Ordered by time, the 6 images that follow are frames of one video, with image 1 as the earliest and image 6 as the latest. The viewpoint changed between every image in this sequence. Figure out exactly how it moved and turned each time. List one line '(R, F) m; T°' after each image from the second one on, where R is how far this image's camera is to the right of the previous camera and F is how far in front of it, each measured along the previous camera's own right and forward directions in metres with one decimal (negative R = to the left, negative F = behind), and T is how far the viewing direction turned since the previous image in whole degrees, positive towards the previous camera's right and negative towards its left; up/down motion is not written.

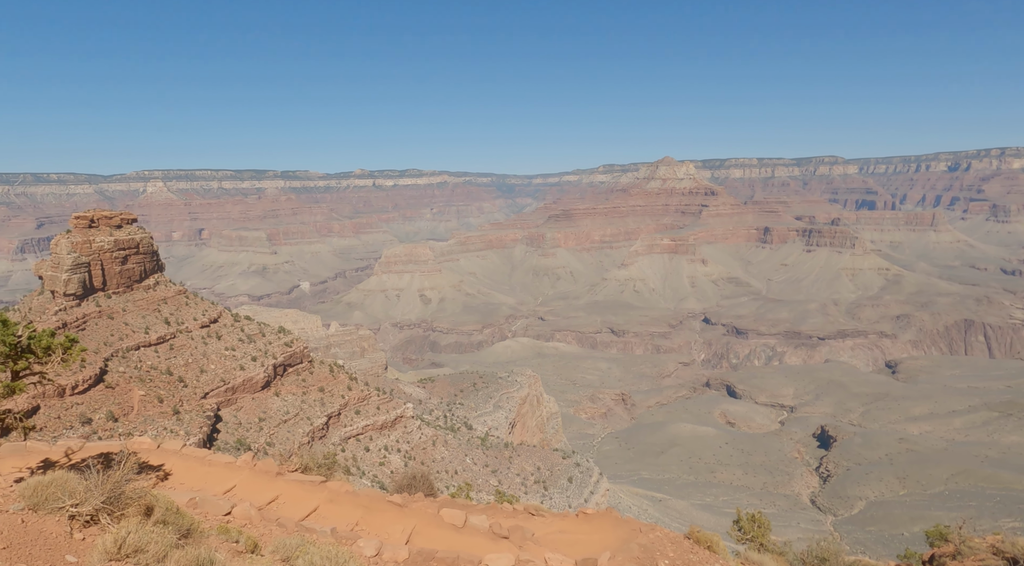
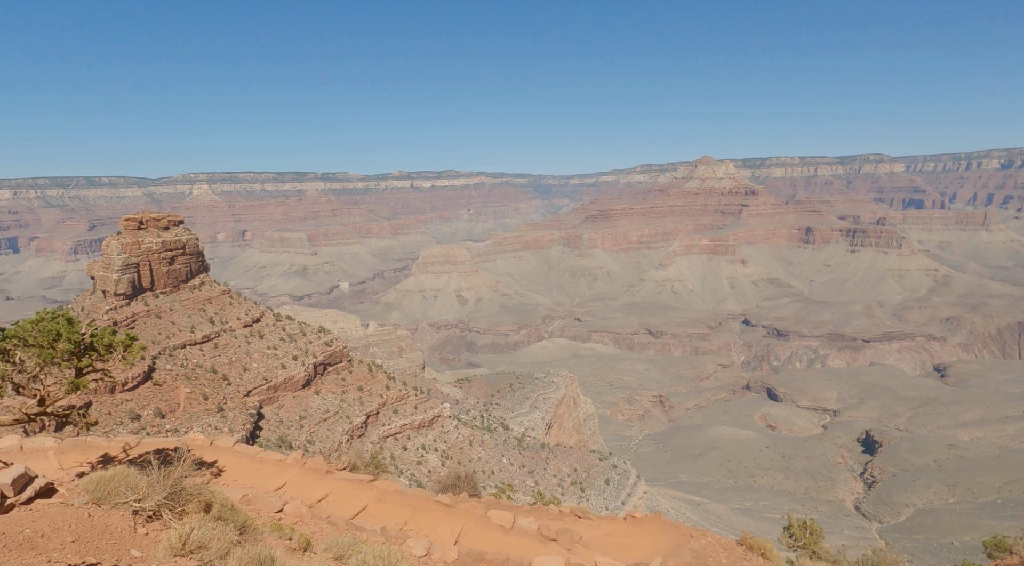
(-0.1, 0.0) m; -3°
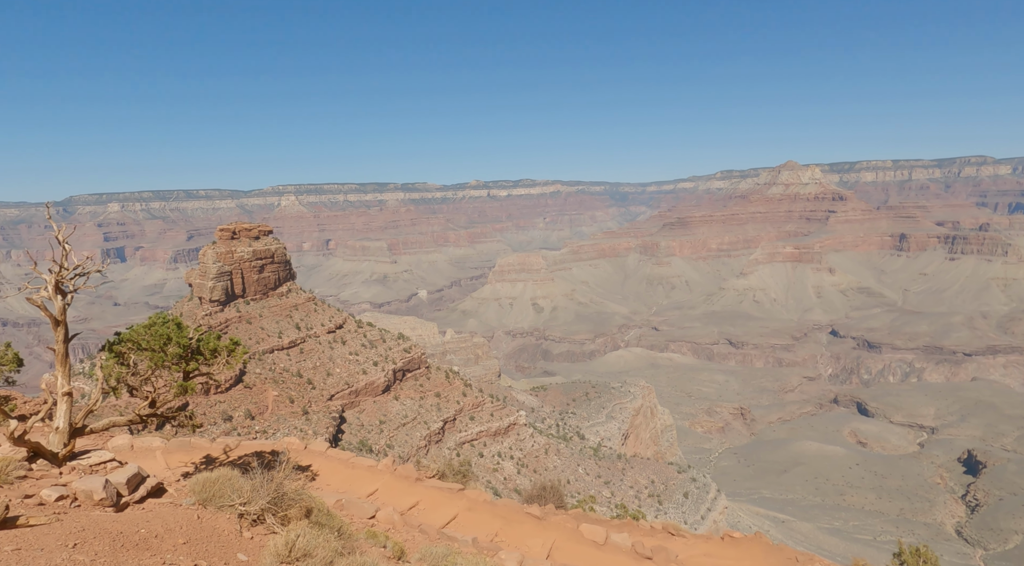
(-0.1, +0.1) m; -6°
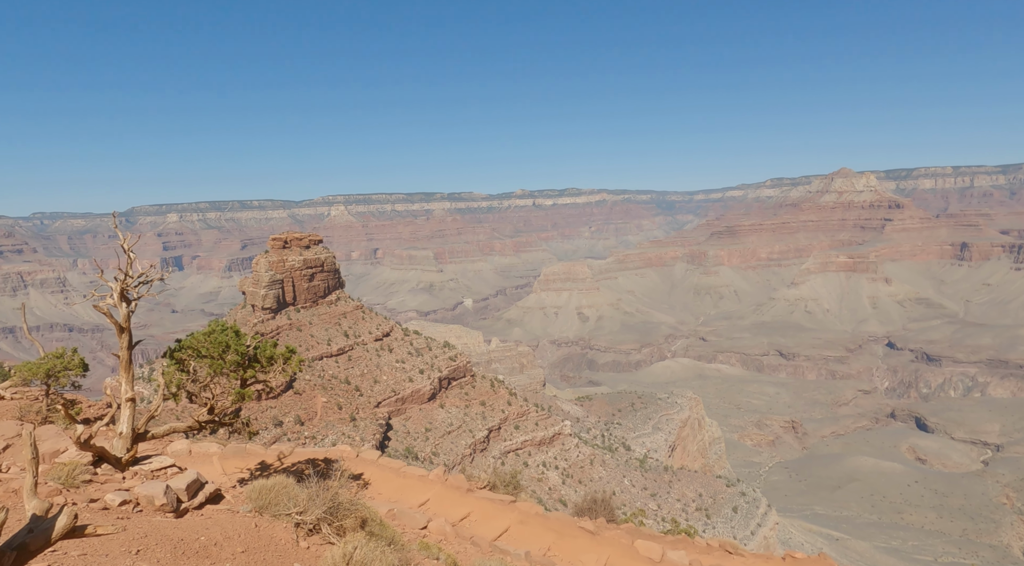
(-14.3, +1.0) m; -4°
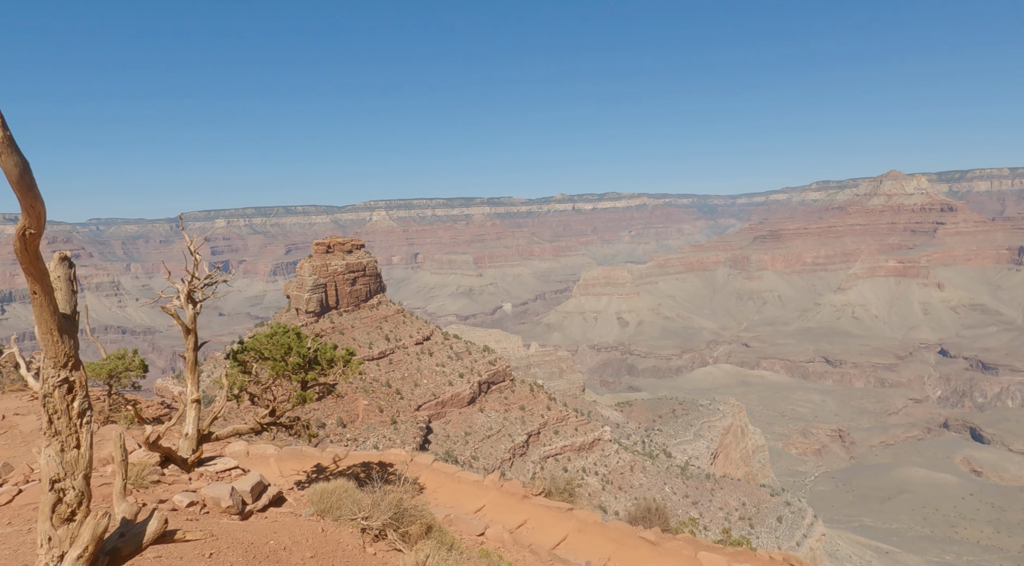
(-0.2, +0.1) m; -3°
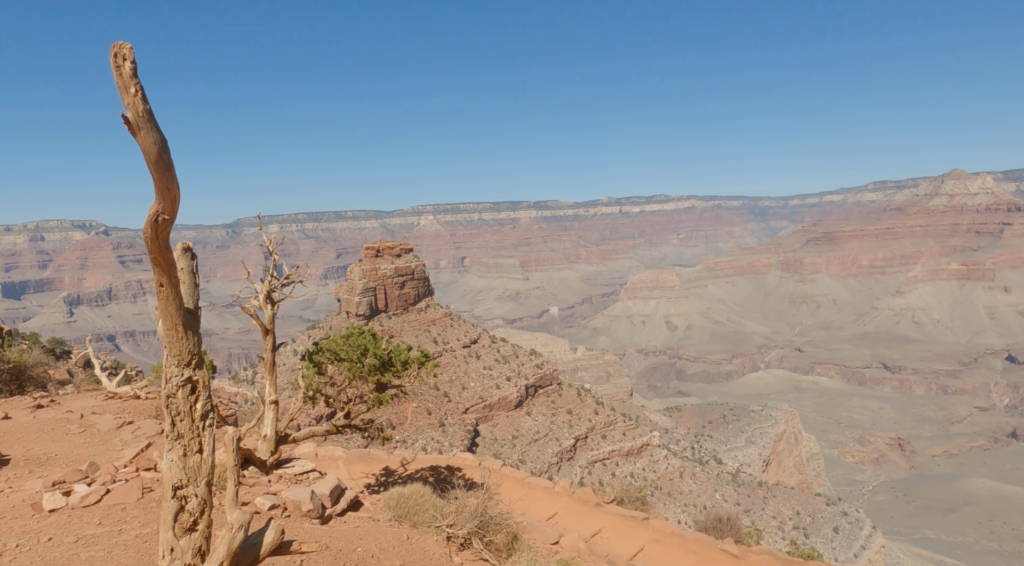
(-0.2, +0.2) m; -4°
